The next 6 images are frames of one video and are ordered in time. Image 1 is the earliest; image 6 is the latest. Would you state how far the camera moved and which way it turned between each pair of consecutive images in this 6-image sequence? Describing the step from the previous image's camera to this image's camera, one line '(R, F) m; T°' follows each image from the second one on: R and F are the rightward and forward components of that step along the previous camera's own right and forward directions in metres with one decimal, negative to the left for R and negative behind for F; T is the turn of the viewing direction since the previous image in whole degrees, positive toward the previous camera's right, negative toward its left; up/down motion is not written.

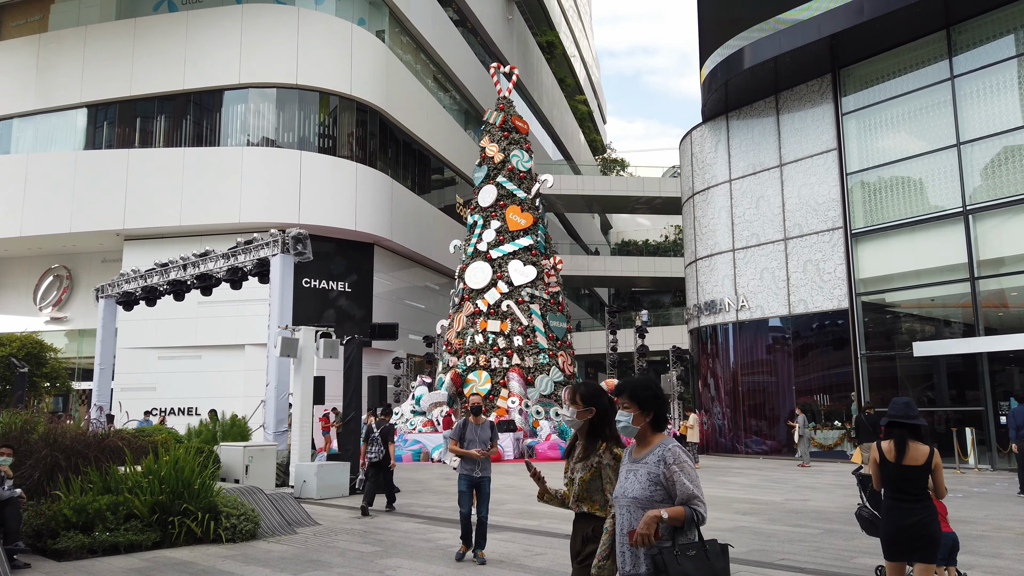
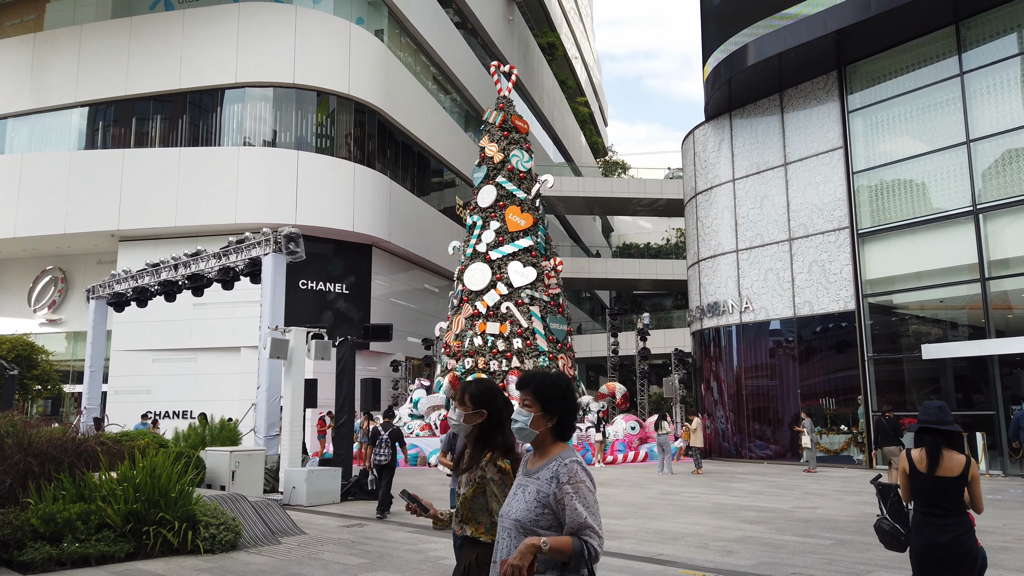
(+0.1, +0.4) m; 0°
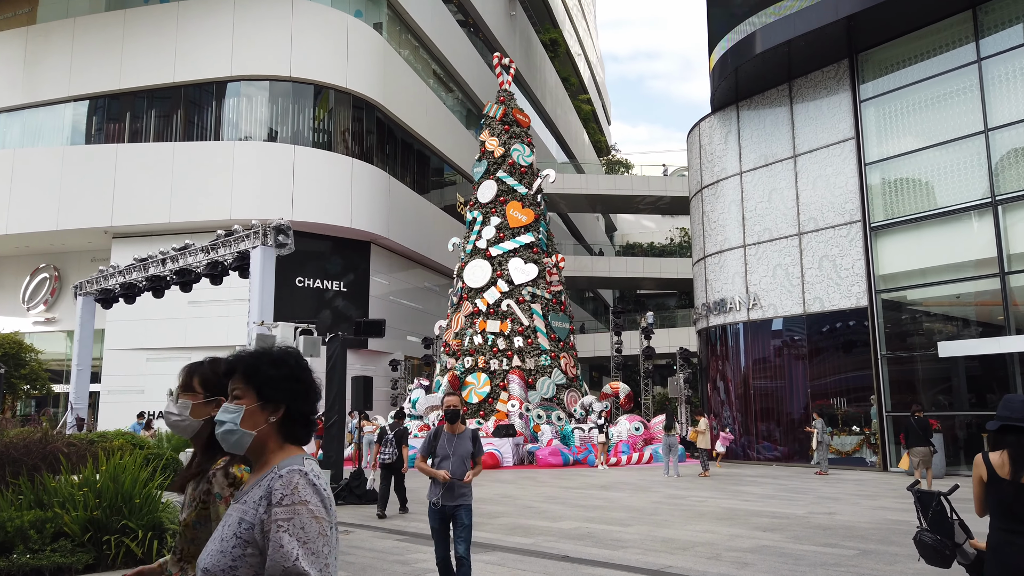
(+0.1, +0.6) m; 0°
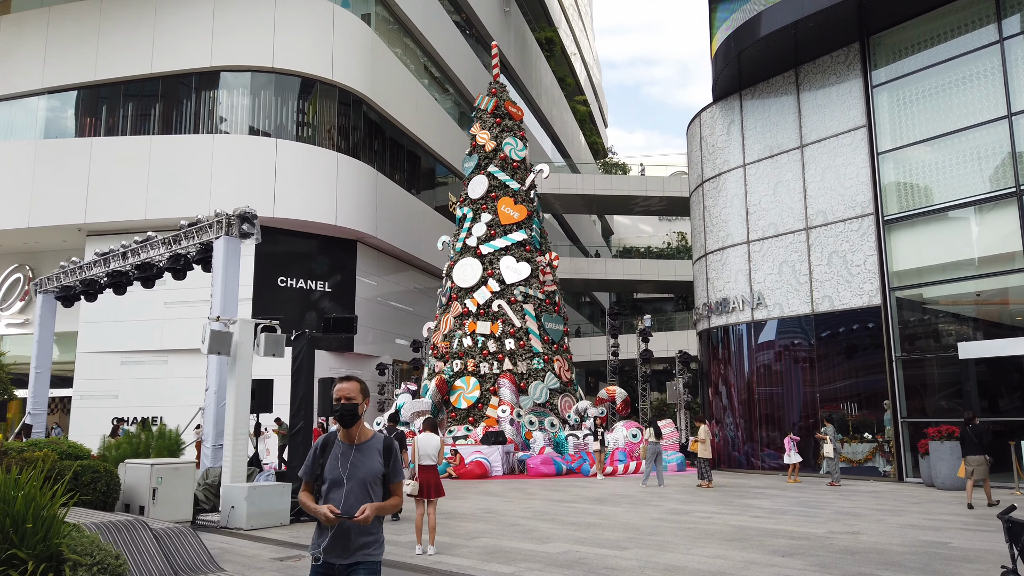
(+0.2, +1.1) m; 0°
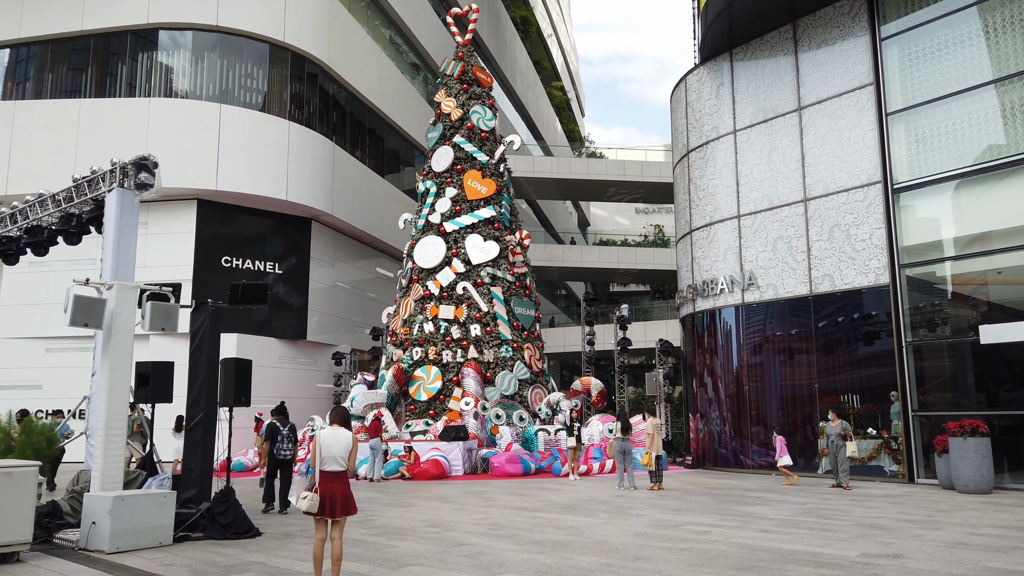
(+0.3, +2.0) m; +2°
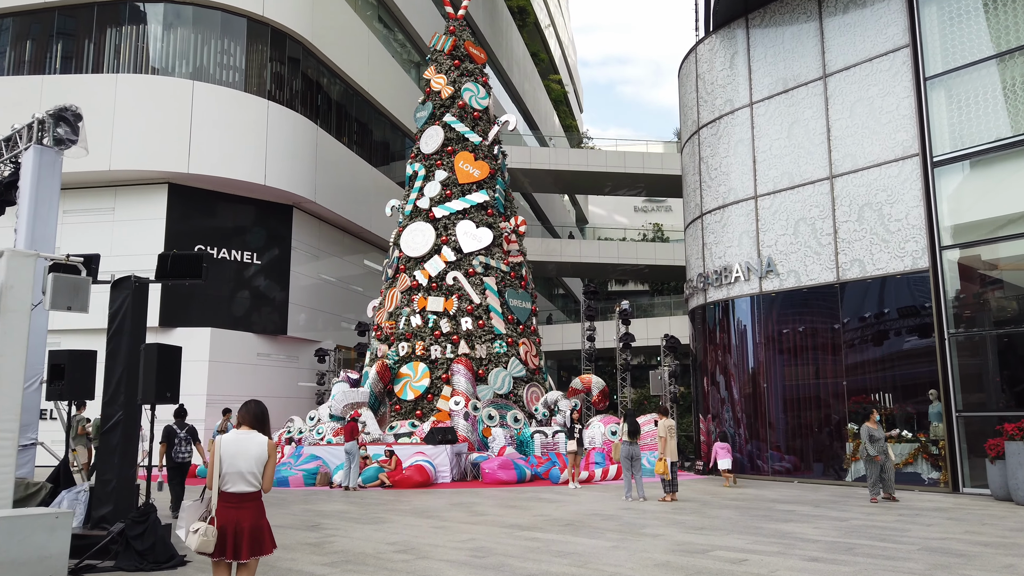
(+0.1, +1.6) m; 0°
